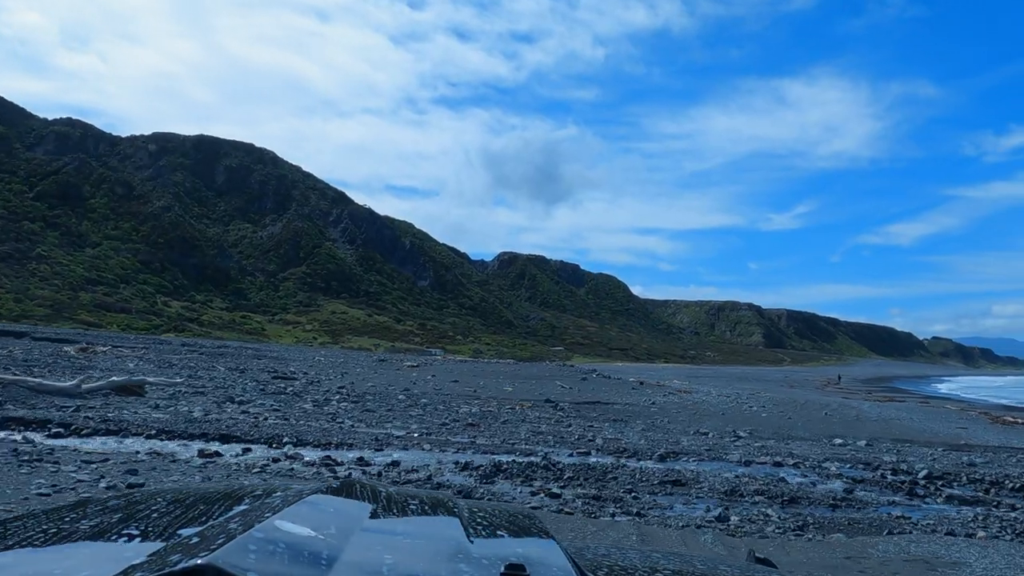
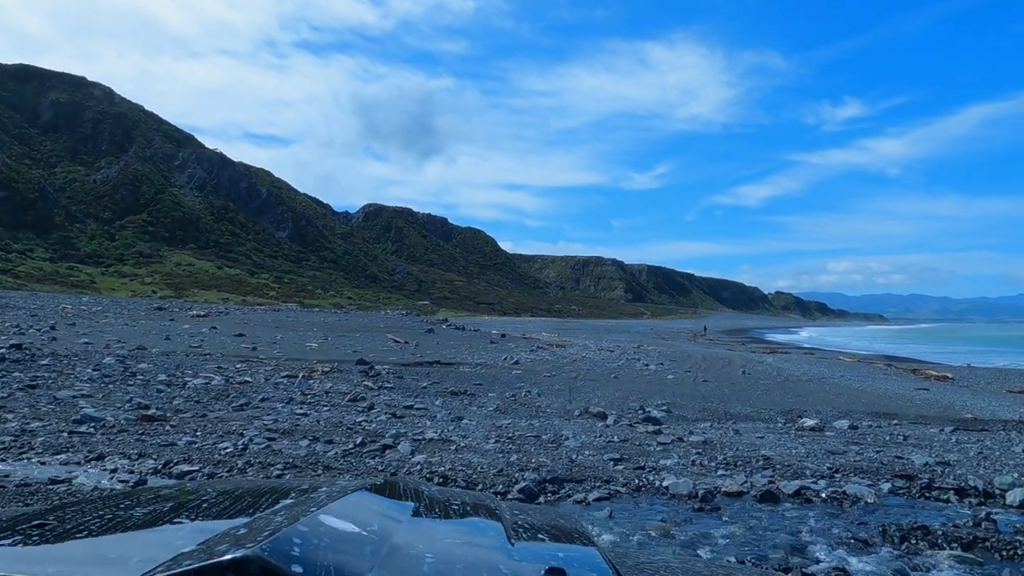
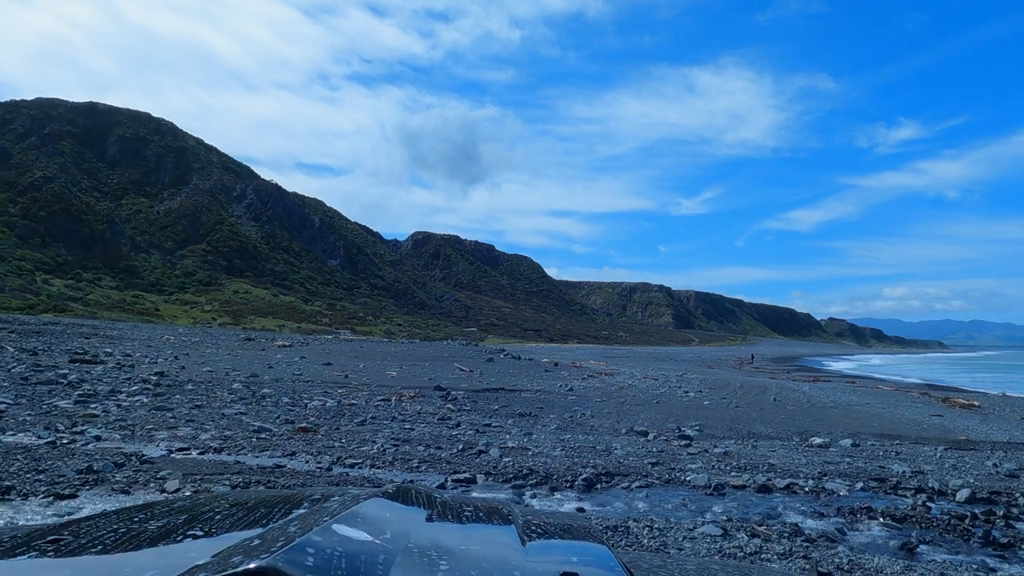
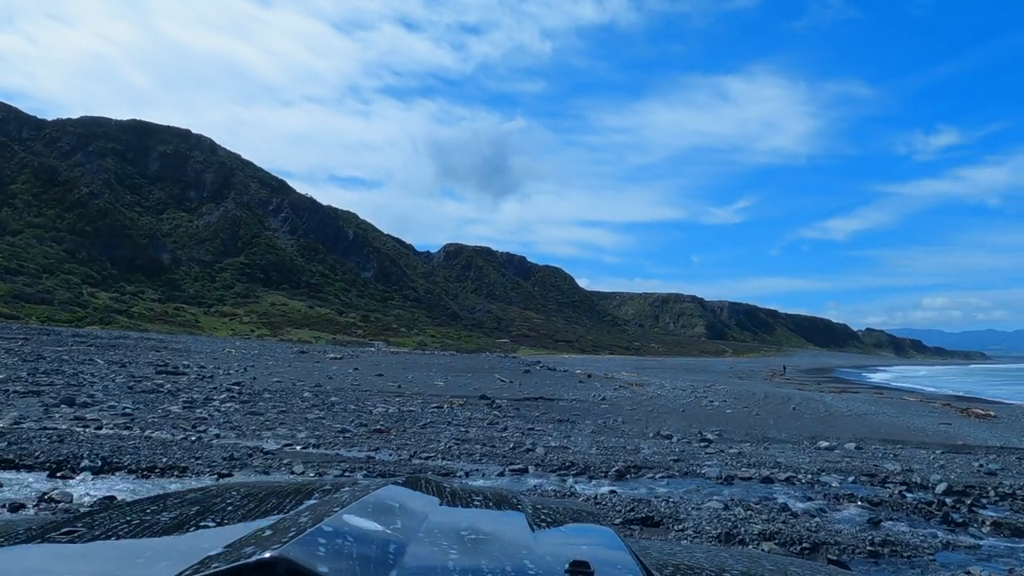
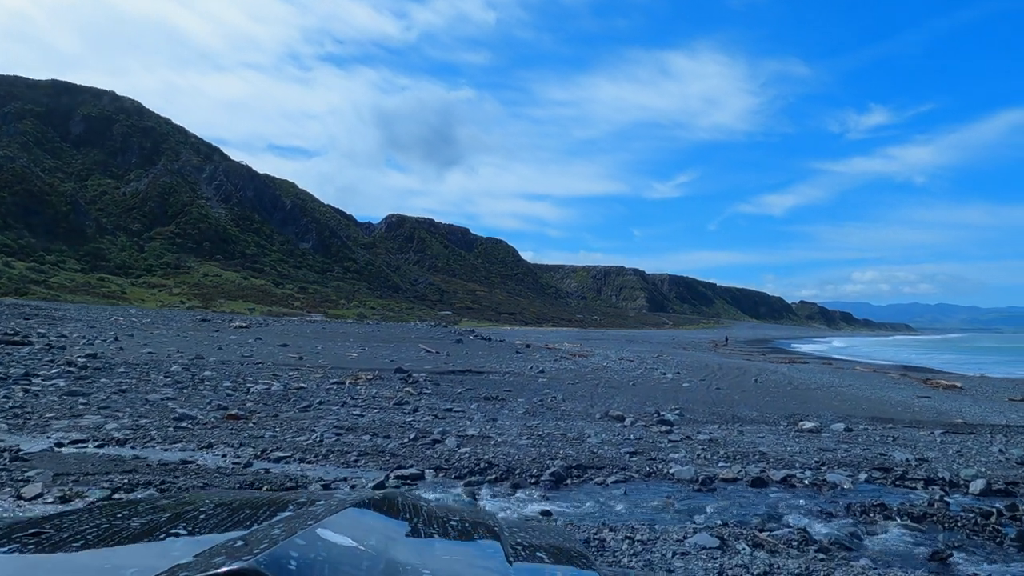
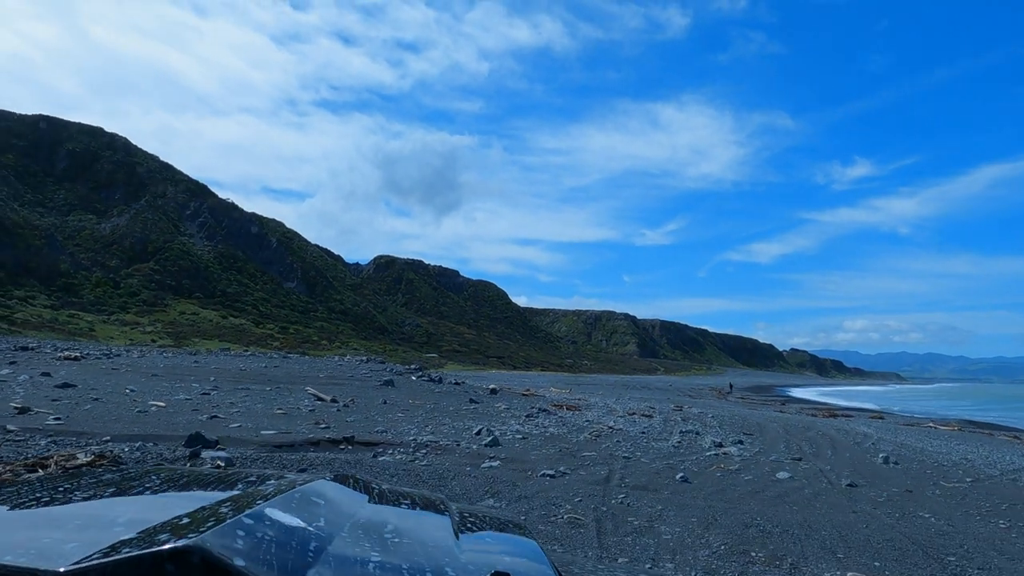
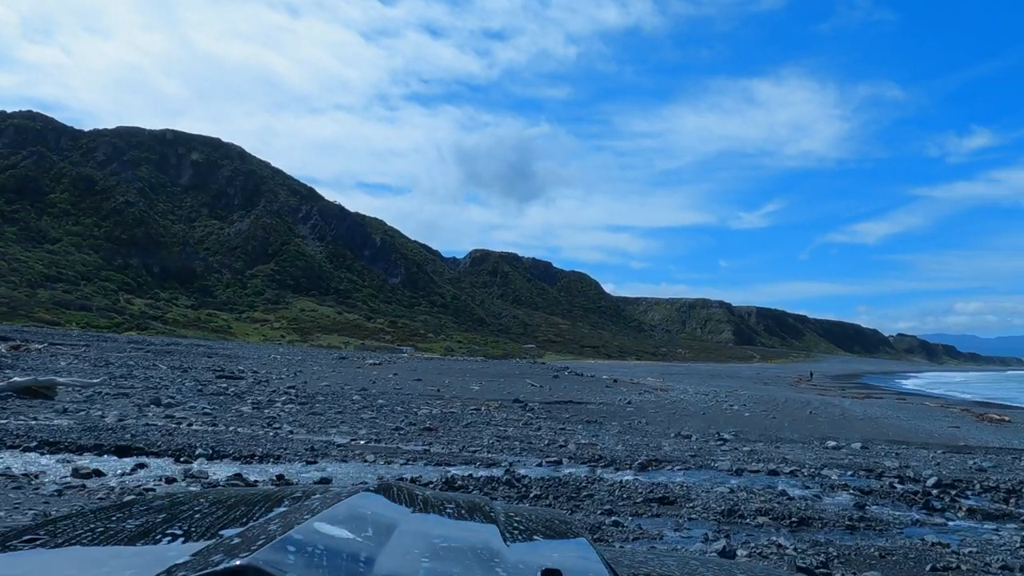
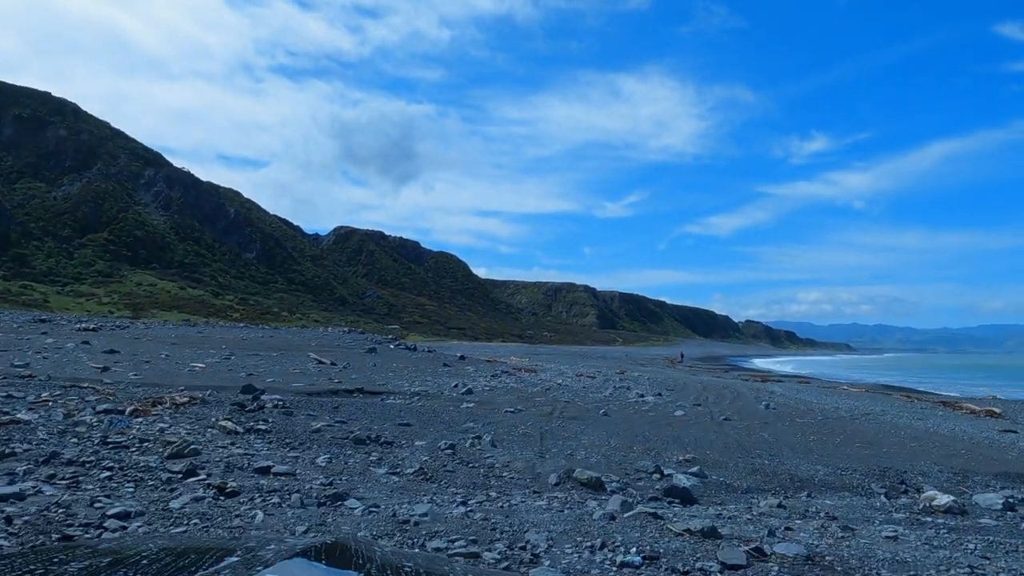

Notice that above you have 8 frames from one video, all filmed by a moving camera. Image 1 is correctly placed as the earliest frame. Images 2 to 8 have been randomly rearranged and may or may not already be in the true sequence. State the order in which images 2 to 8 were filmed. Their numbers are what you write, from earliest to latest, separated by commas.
7, 4, 3, 5, 2, 8, 6
